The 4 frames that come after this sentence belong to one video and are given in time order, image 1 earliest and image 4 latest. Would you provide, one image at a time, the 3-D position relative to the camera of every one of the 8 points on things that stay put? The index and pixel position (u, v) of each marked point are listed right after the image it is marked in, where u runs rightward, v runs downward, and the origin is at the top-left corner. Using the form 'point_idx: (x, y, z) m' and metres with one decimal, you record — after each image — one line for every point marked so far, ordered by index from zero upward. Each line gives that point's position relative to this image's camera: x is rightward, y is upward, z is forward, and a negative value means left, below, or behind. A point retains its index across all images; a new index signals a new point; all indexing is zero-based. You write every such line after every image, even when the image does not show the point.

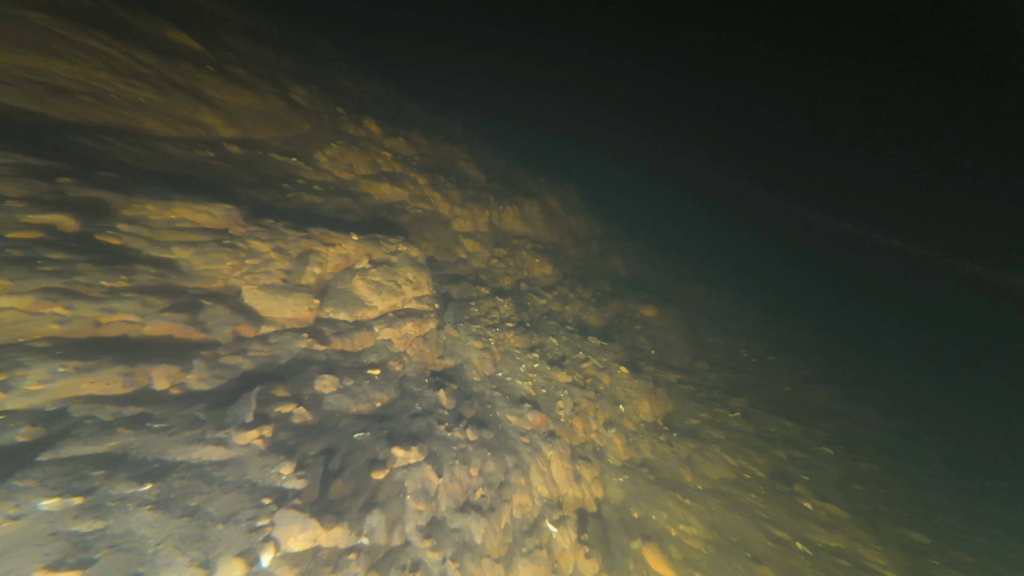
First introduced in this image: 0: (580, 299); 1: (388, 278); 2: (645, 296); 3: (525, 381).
0: (+3.6, -0.5, +11.3) m
1: (-3.5, +0.2, +5.8) m
2: (+9.1, -0.4, +14.2) m
3: (+0.4, -3.1, +6.6) m
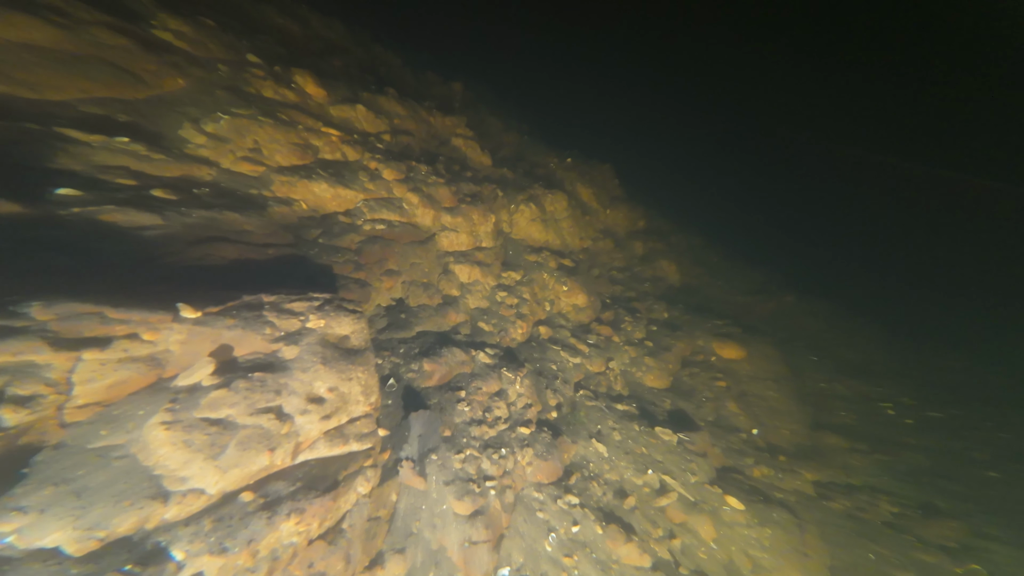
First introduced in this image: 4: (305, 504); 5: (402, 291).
0: (+4.4, -2.0, +7.5) m
1: (-3.3, -1.5, +2.5) m
2: (+10.1, -1.8, +9.8) m
3: (+0.7, -4.8, +3.2) m
4: (-2.5, -2.7, +2.6) m
5: (-2.8, -0.1, +5.2) m
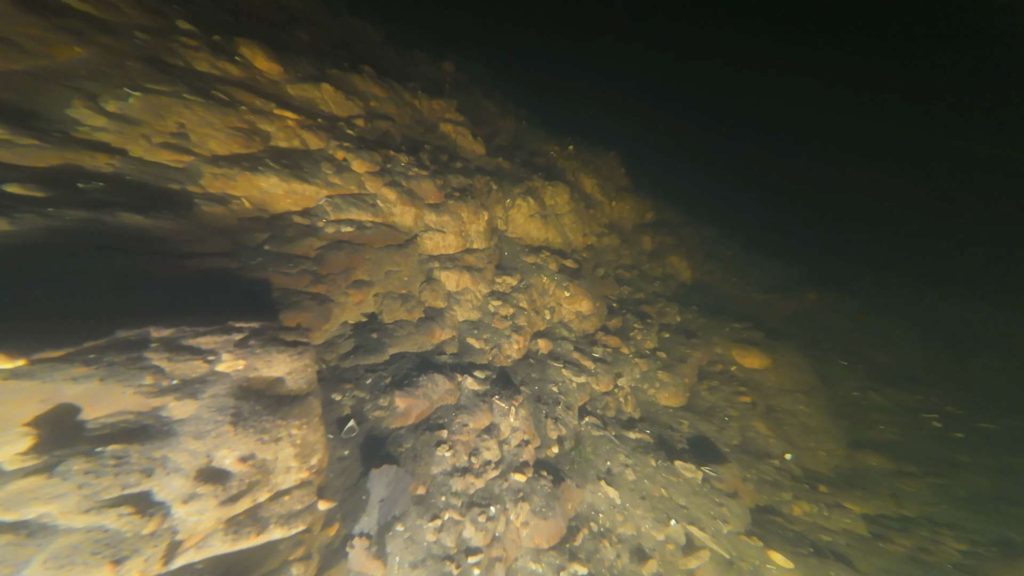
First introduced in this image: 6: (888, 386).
0: (+4.3, -2.2, +6.6) m
1: (-3.4, -1.9, +1.8) m
2: (+10.1, -1.8, +8.8) m
3: (+0.6, -5.1, +2.4) m
4: (-2.7, -3.1, +1.9) m
5: (-3.0, -0.3, +4.4) m
6: (+16.1, -4.4, +8.6) m
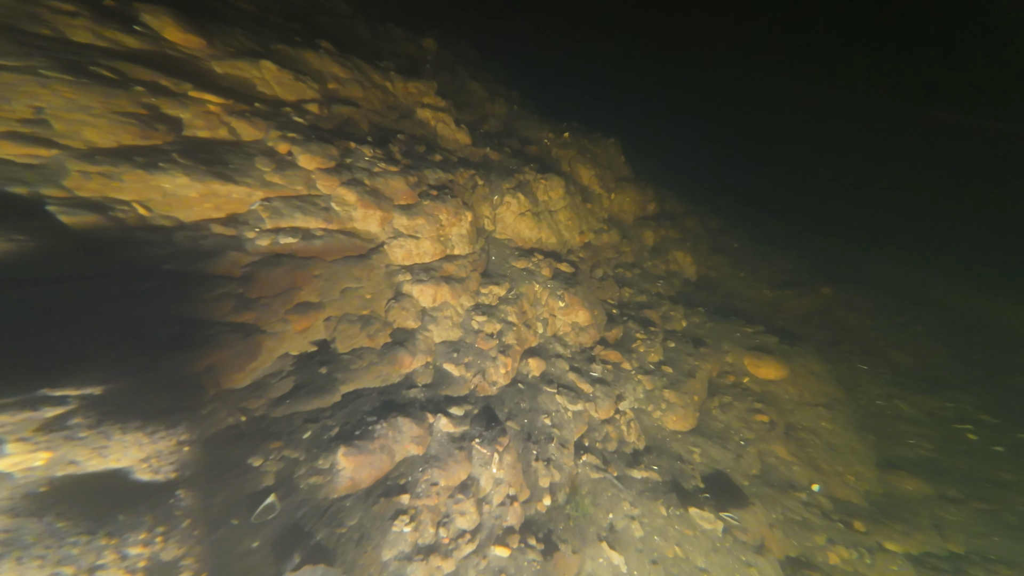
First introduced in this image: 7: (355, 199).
0: (+4.0, -2.4, +5.8) m
1: (-3.8, -2.4, +1.0) m
2: (+9.7, -1.9, +8.0) m
3: (+0.3, -5.5, +1.7) m
4: (-3.0, -3.5, +1.1) m
5: (-3.3, -0.8, +3.6) m
6: (+15.8, -4.3, +7.9) m
7: (-3.2, +1.8, +4.0) m
